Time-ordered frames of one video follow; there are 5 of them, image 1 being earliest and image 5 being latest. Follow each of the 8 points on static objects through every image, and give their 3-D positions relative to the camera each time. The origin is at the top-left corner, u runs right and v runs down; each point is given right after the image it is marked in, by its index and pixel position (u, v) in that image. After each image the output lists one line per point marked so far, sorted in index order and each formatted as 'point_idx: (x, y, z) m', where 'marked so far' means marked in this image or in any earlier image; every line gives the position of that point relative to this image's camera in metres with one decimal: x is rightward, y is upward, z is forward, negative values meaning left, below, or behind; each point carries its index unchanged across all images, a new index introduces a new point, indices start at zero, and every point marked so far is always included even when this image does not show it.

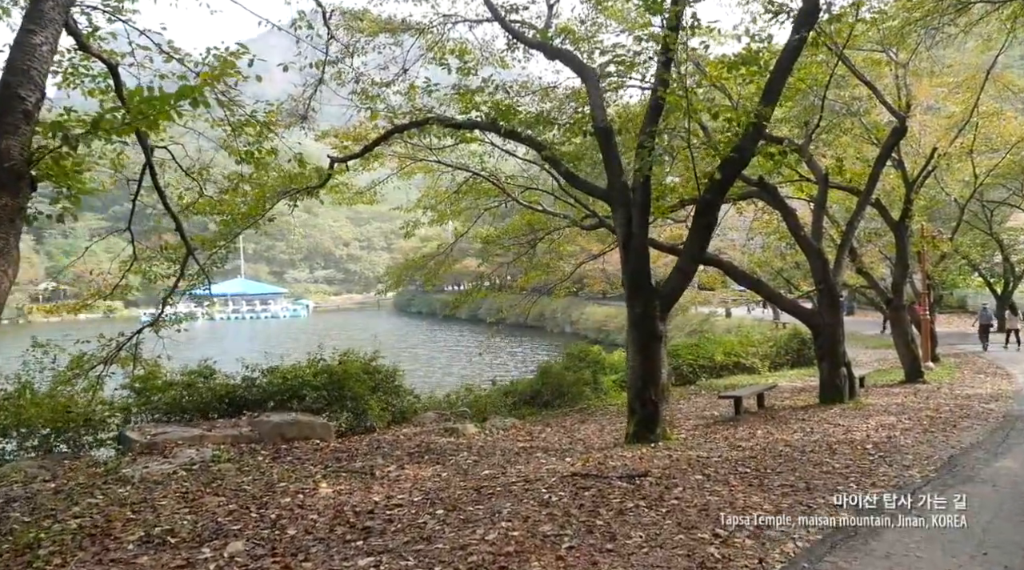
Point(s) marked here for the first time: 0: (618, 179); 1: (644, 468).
0: (+1.0, +1.0, +8.6) m
1: (+1.0, -1.4, +7.0) m
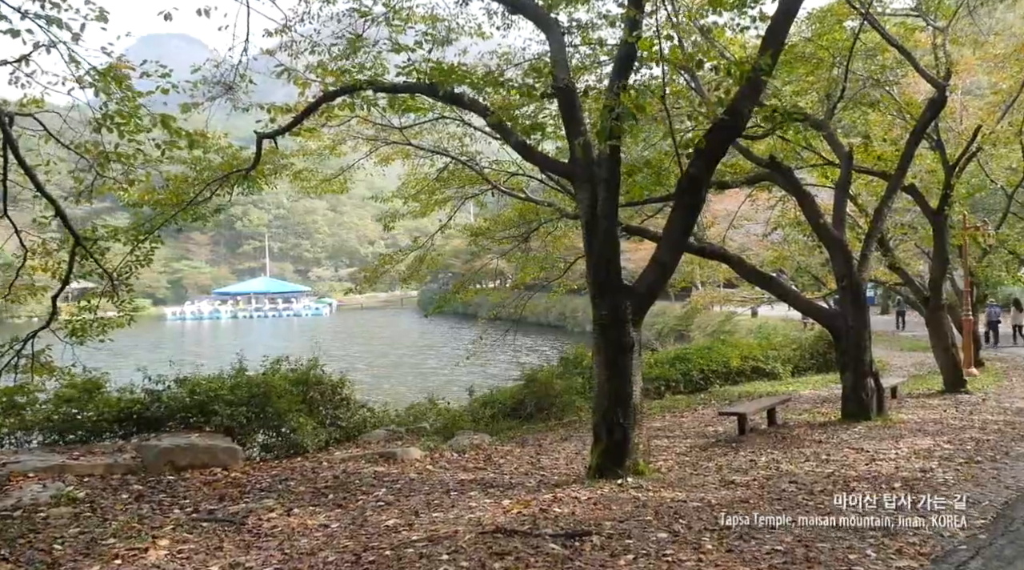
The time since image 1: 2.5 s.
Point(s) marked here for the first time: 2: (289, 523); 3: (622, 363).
0: (+0.5, +1.1, +7.0) m
1: (+0.5, -1.4, +5.4) m
2: (-1.3, -1.4, +5.4) m
3: (+0.8, -0.6, +6.7) m
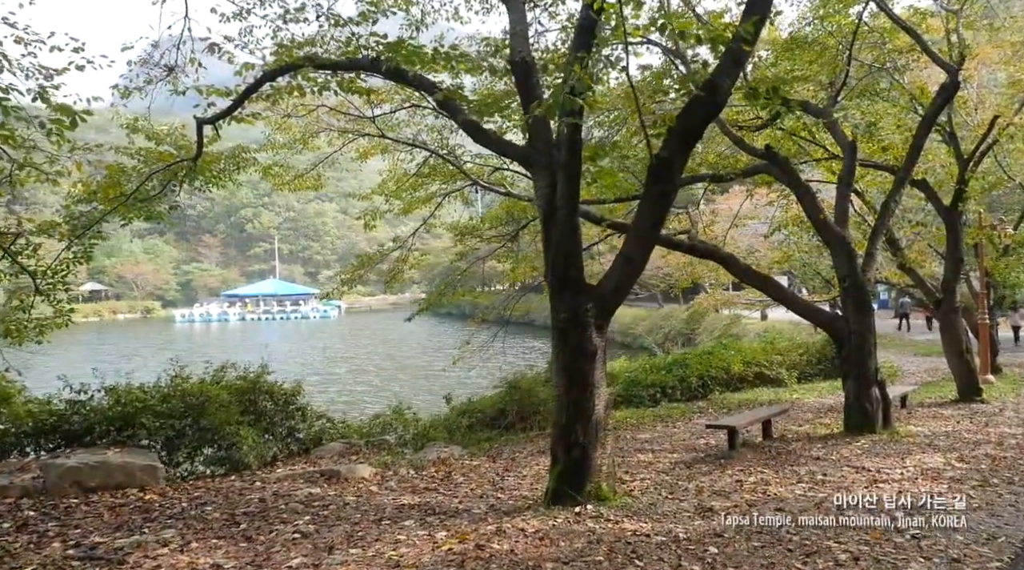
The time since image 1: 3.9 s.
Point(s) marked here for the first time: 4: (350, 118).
0: (+0.2, +1.1, +6.2) m
1: (+0.1, -1.4, +4.6) m
2: (-1.7, -1.4, +4.6) m
3: (+0.5, -0.6, +5.9) m
4: (-2.2, +2.3, +12.3) m
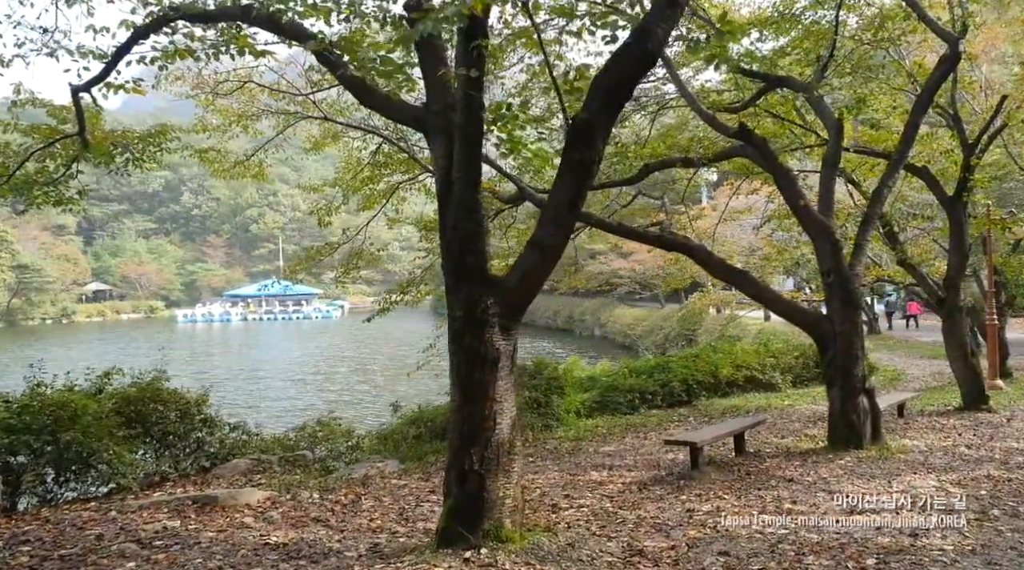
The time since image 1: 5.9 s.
0: (-0.4, +1.1, +5.1) m
1: (-0.5, -1.3, +3.5) m
2: (-2.4, -1.4, +3.6) m
3: (-0.2, -0.5, +4.8) m
4: (-2.7, +2.3, +11.2) m
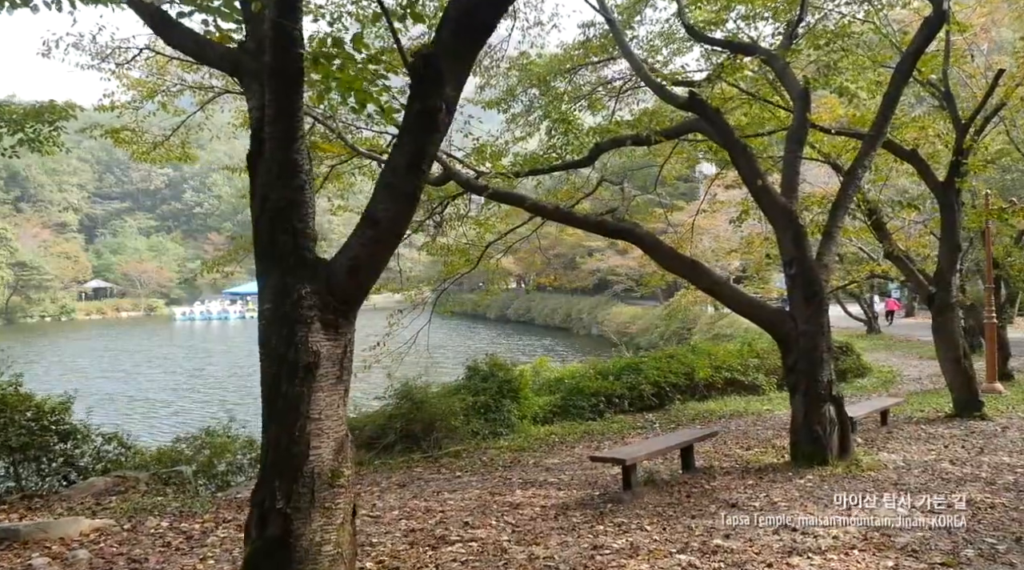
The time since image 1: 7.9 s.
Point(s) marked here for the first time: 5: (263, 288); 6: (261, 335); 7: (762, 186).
0: (-1.2, +1.2, +4.0) m
1: (-1.3, -1.3, +2.4) m
2: (-3.1, -1.3, +2.5) m
3: (-0.9, -0.5, +3.7) m
4: (-3.4, +2.4, +10.1) m
5: (-1.1, 0.0, +3.8) m
6: (-1.0, -0.2, +3.8) m
7: (+2.1, +0.8, +7.7) m
